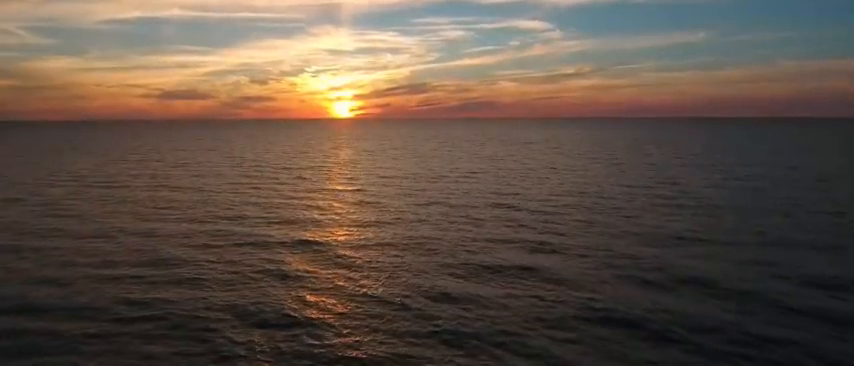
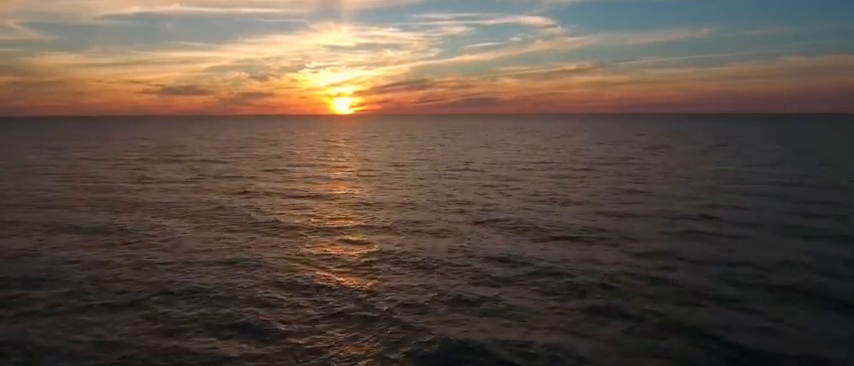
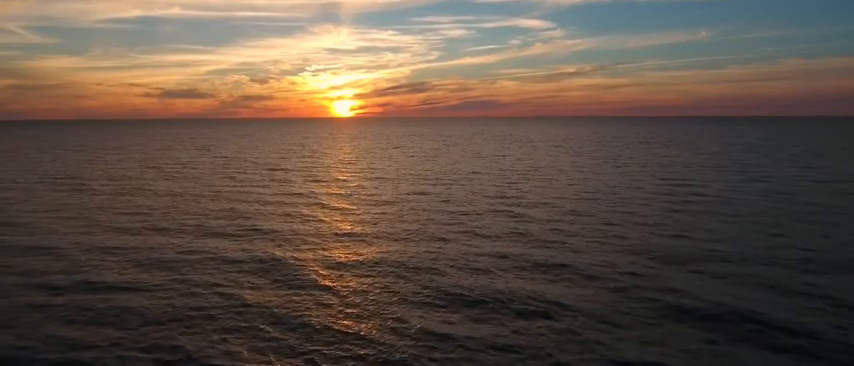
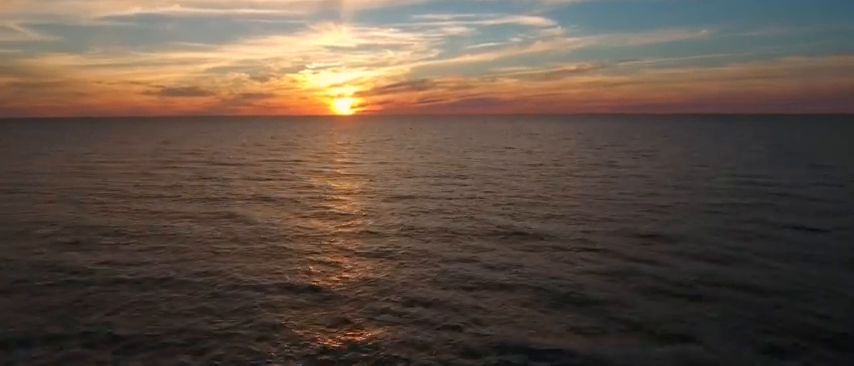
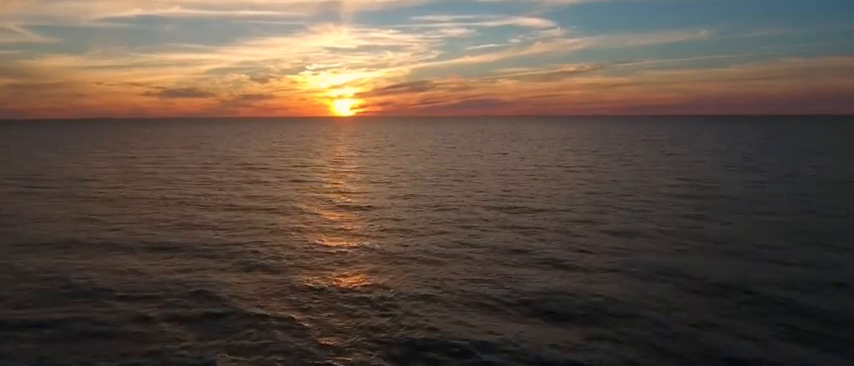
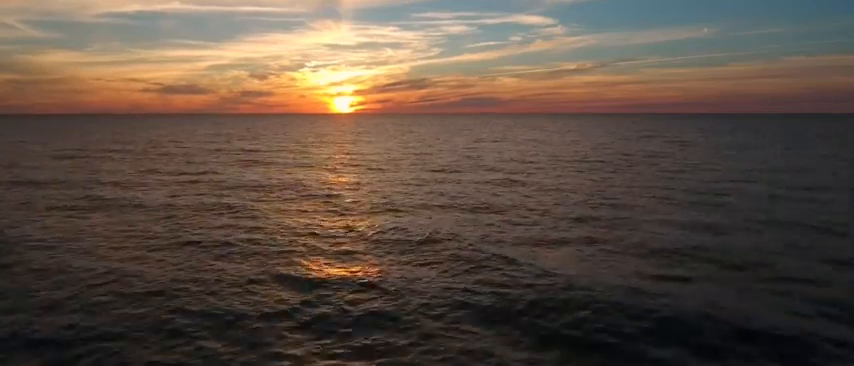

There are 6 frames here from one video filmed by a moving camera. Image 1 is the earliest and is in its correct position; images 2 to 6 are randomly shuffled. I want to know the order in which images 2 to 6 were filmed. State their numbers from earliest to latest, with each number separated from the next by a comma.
3, 5, 4, 2, 6
